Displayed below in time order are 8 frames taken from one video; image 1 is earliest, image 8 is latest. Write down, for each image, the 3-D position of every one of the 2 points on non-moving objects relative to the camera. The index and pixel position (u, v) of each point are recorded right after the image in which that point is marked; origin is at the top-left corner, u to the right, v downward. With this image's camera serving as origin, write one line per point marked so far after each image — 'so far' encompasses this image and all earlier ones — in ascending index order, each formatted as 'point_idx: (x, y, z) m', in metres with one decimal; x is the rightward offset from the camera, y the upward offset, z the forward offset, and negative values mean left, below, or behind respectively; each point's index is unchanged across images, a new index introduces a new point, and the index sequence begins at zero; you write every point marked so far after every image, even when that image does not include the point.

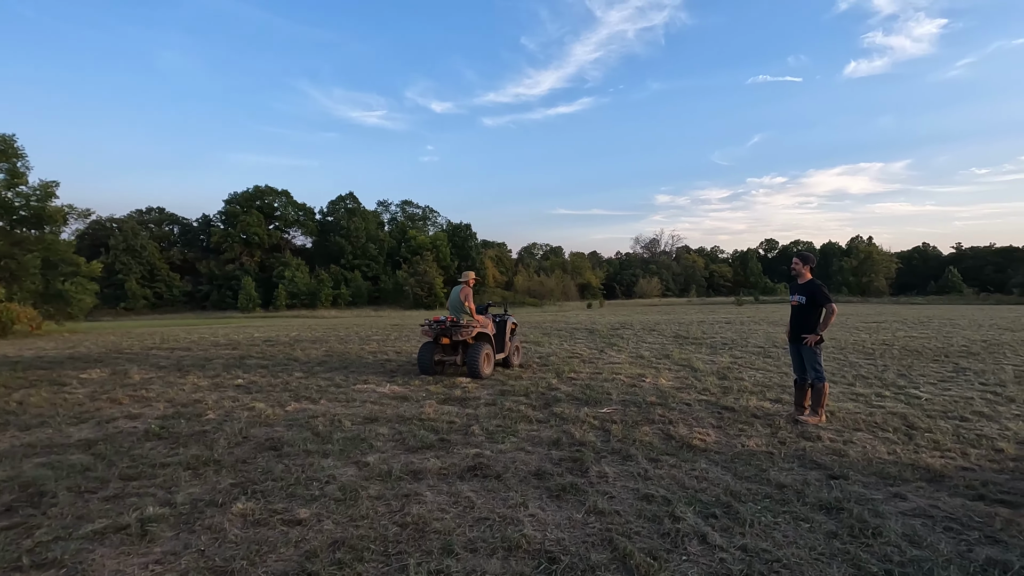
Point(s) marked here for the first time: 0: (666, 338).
0: (+3.7, -1.2, +12.9) m
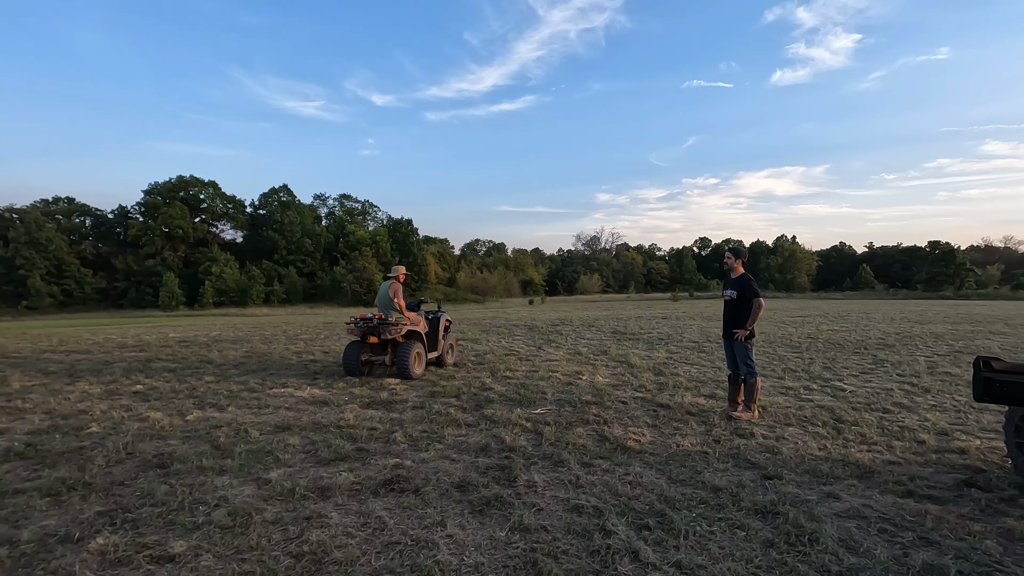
0: (+2.2, -1.1, +12.8) m
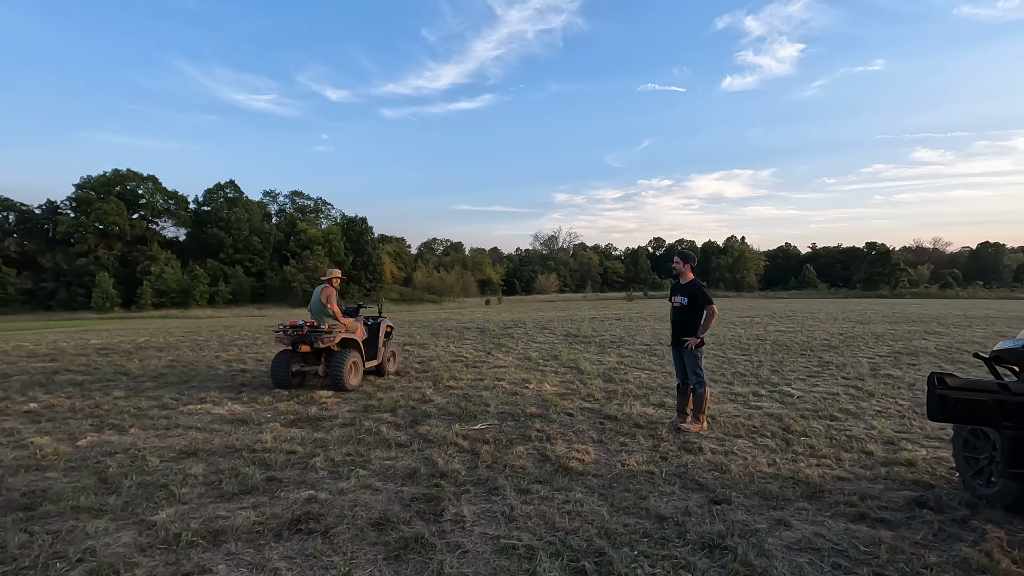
0: (+1.0, -1.1, +12.6) m
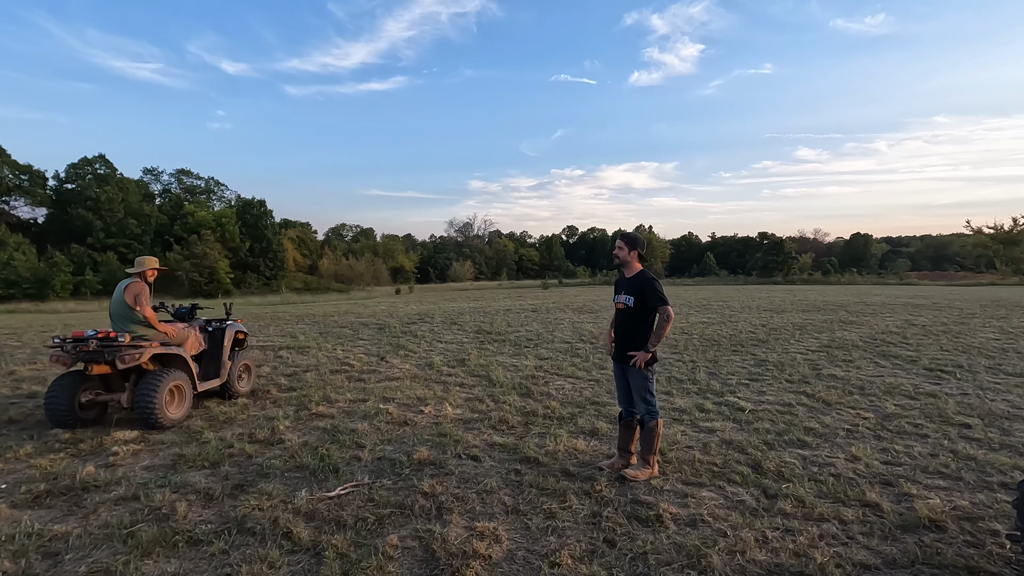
0: (-0.9, -0.9, +11.1) m
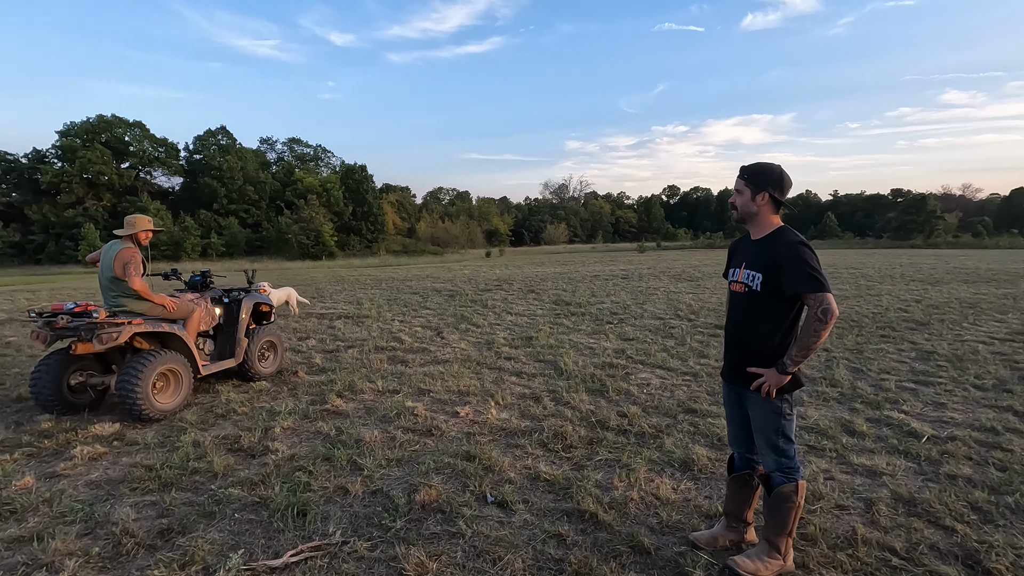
0: (+0.6, -0.3, +9.8) m
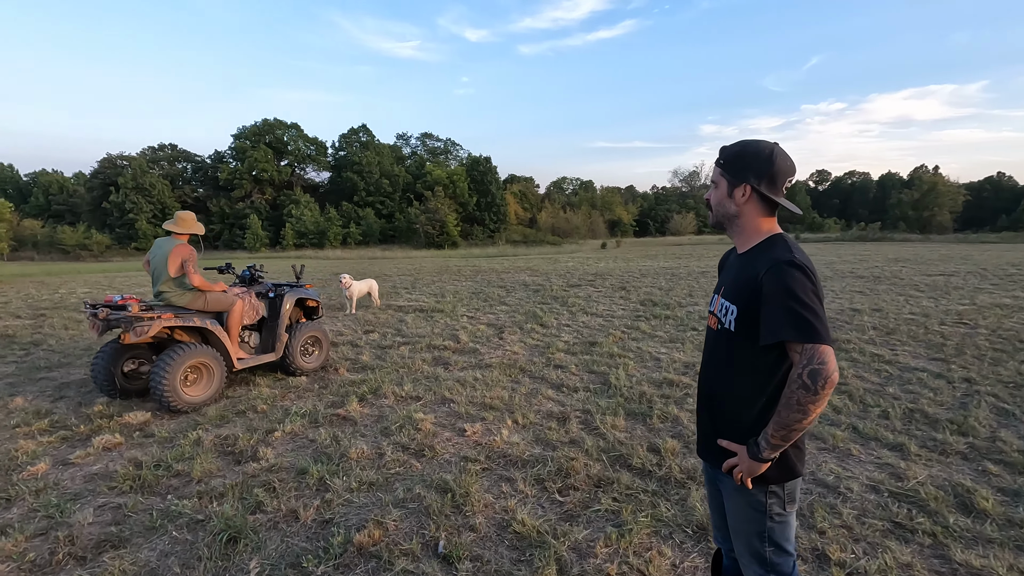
0: (+2.0, -0.3, +9.0) m
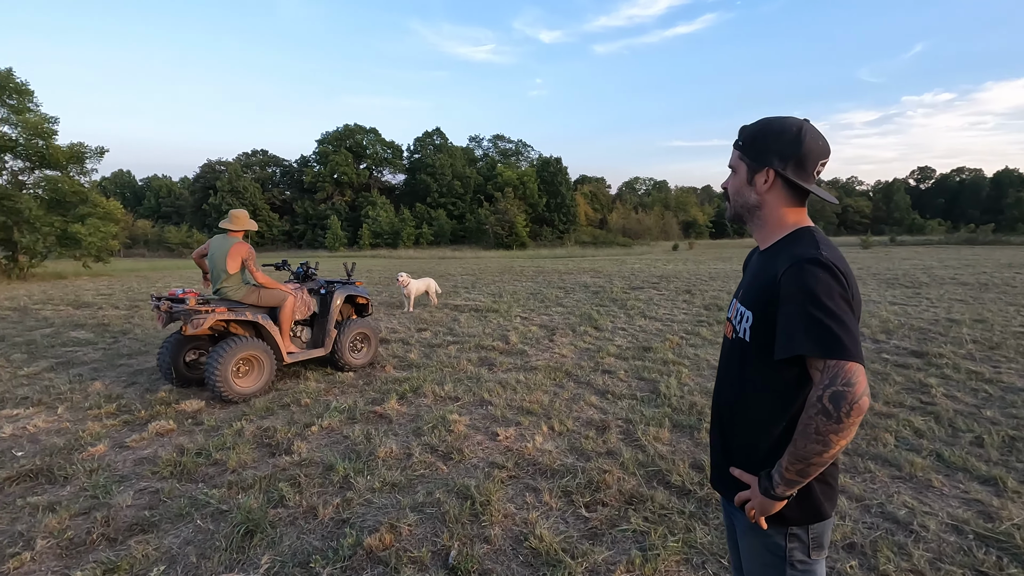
0: (+2.9, -0.3, +8.5) m
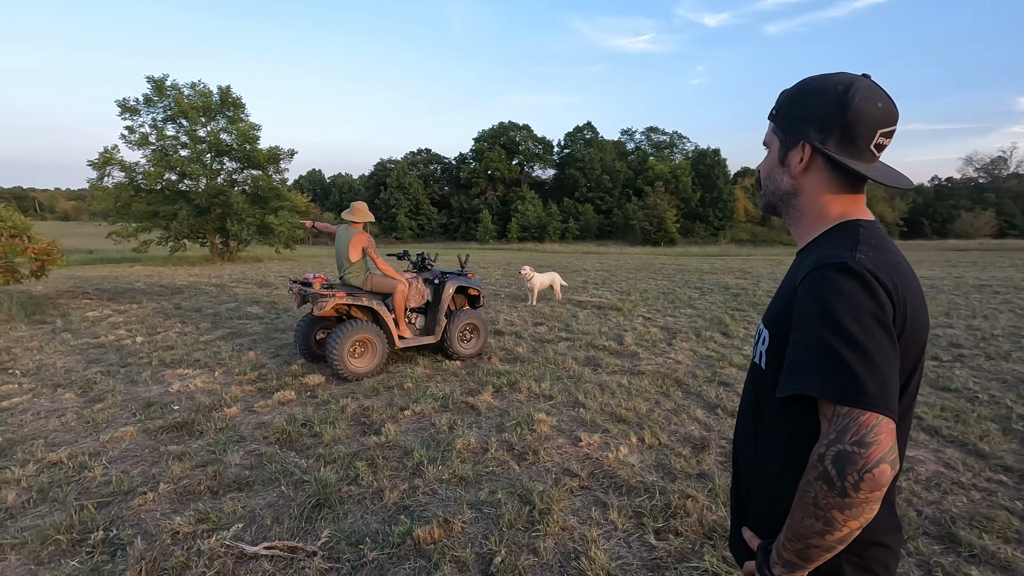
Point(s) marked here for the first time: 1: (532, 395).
0: (+4.7, -0.4, +7.4) m
1: (+0.2, -0.8, +4.3) m
